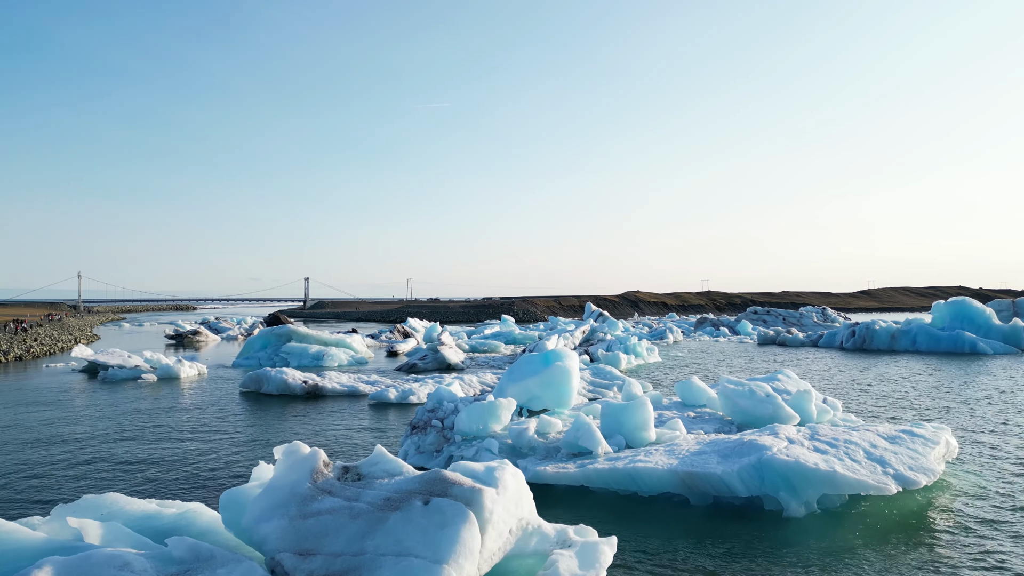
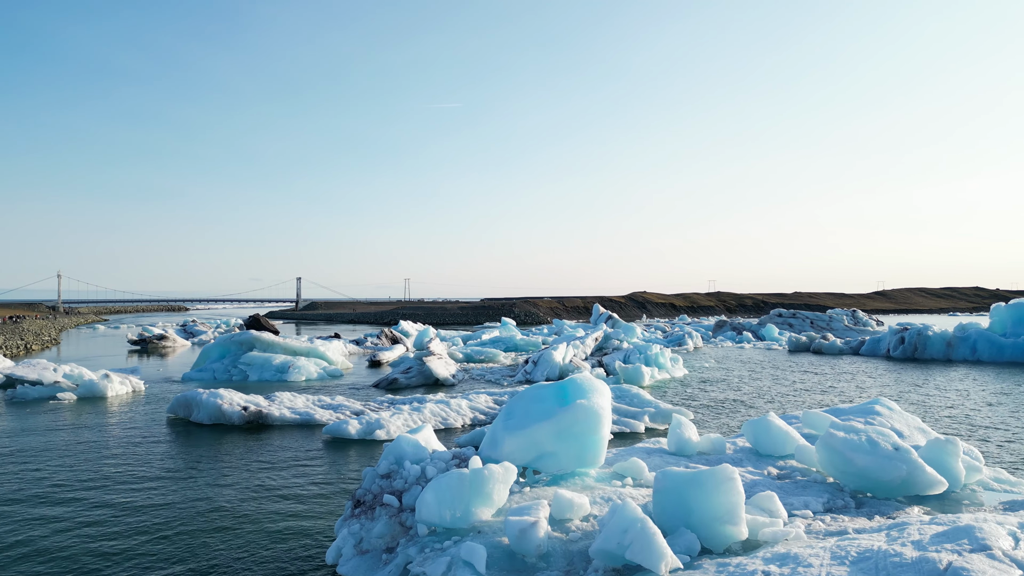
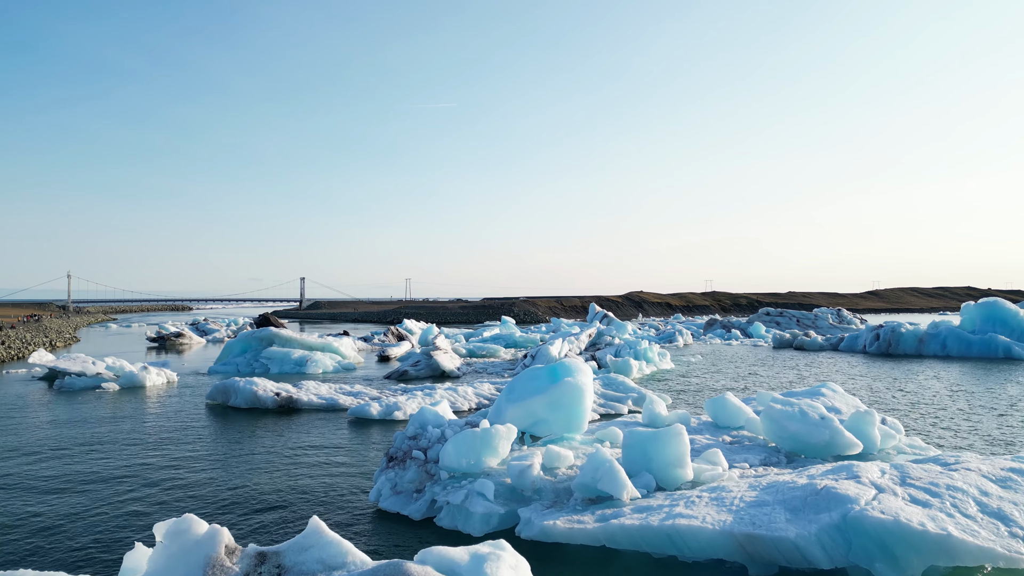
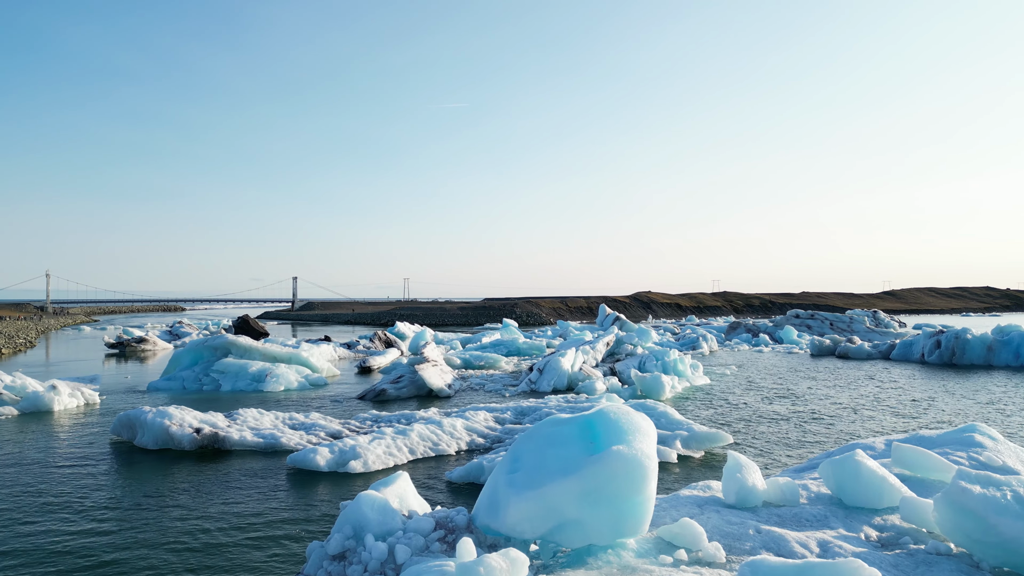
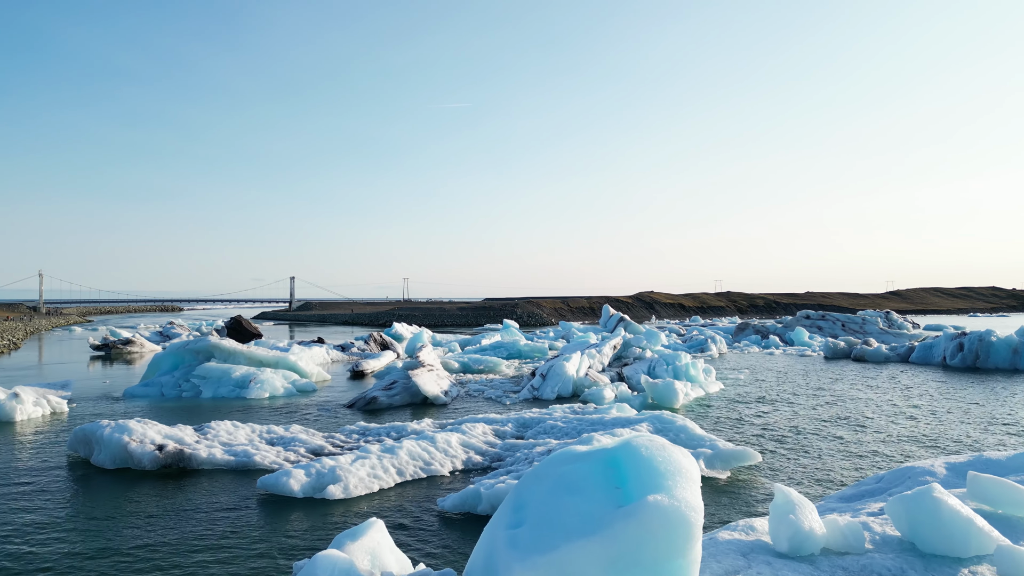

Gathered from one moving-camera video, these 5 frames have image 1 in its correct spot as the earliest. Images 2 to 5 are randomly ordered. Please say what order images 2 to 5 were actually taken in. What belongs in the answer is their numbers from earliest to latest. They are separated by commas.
3, 2, 4, 5
